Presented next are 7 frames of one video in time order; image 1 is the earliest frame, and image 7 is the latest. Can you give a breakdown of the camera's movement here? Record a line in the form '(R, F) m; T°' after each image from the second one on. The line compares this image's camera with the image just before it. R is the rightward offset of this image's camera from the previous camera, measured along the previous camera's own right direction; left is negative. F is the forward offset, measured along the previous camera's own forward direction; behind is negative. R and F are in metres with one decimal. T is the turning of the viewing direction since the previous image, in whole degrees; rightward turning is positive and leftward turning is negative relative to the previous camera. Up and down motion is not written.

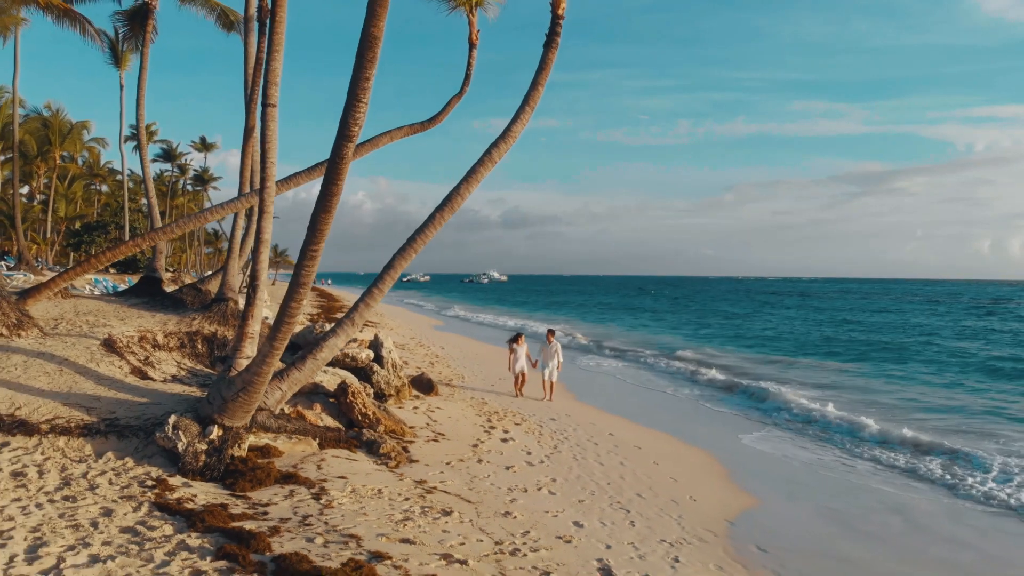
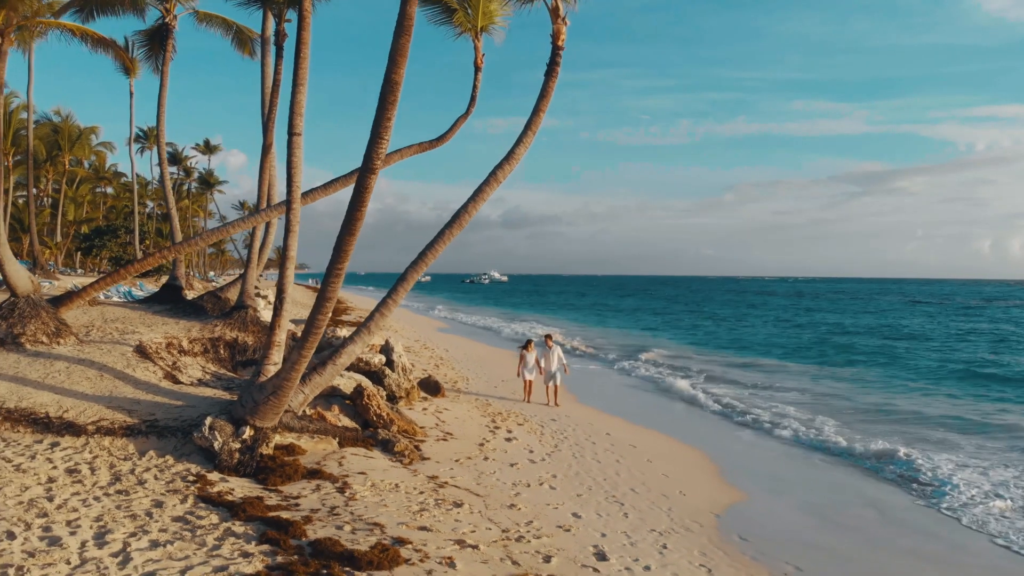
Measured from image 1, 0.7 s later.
(0.0, -0.6) m; 0°
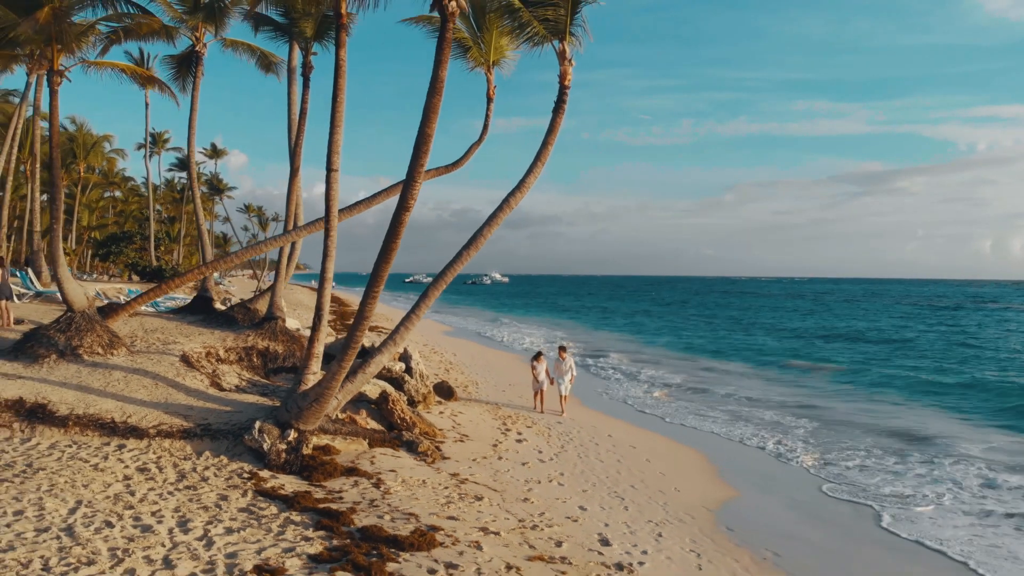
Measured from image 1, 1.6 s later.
(-0.1, -0.8) m; 0°
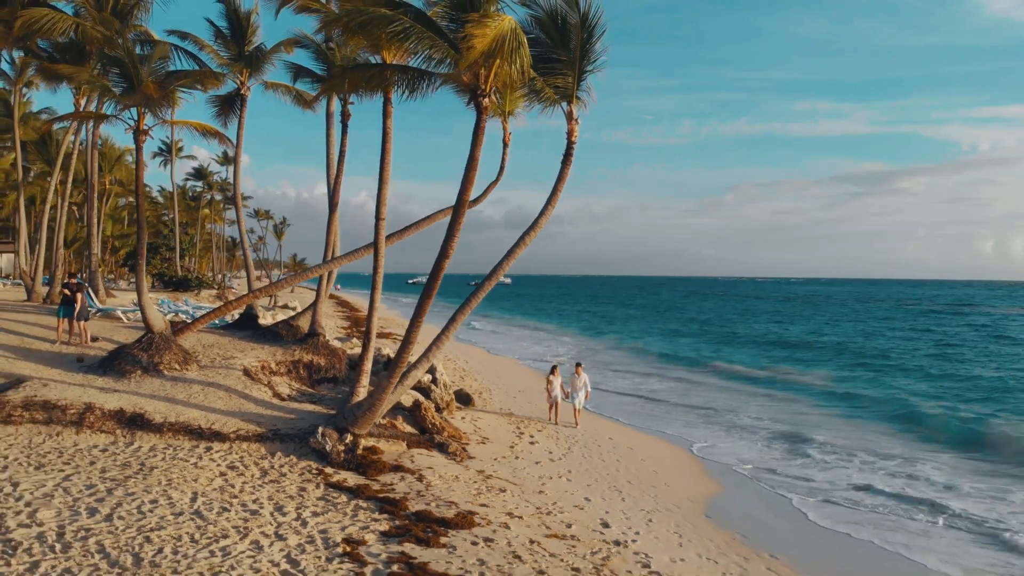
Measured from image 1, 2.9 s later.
(-0.2, -1.5) m; 0°
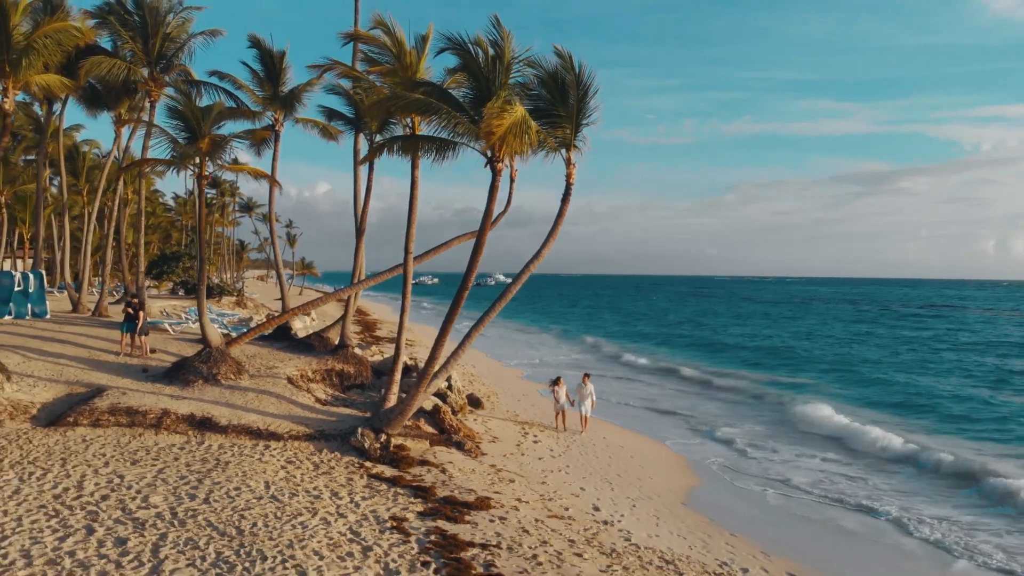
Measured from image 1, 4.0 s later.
(-0.1, -1.6) m; 0°
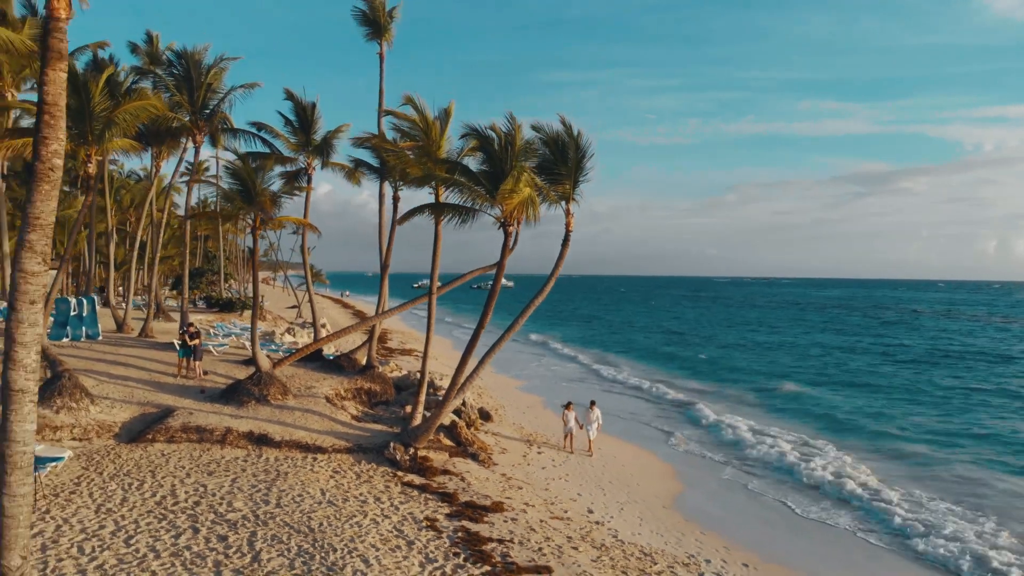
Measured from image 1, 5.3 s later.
(-0.1, -1.9) m; 0°
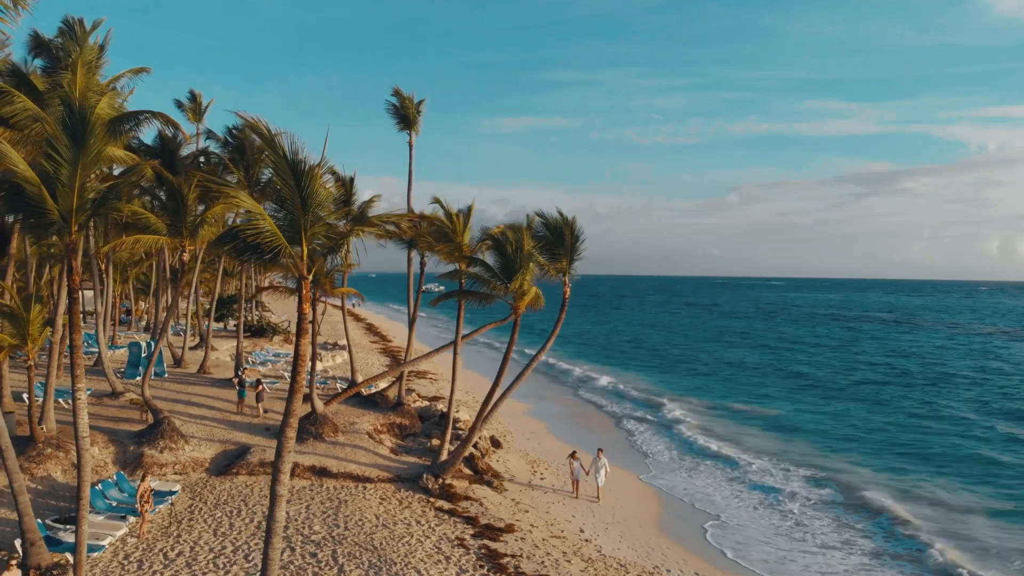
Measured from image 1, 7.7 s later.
(-0.2, -3.1) m; 0°
